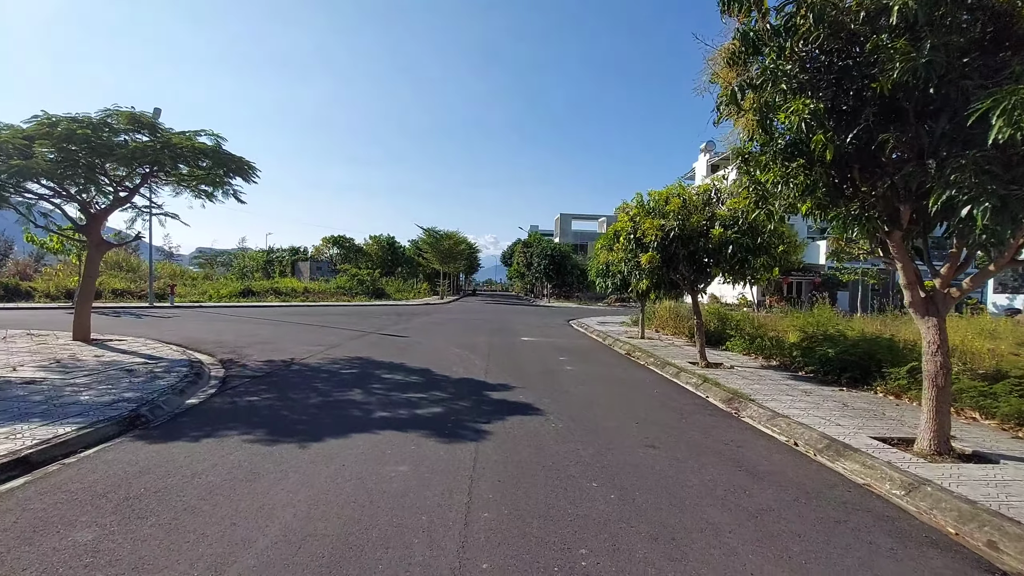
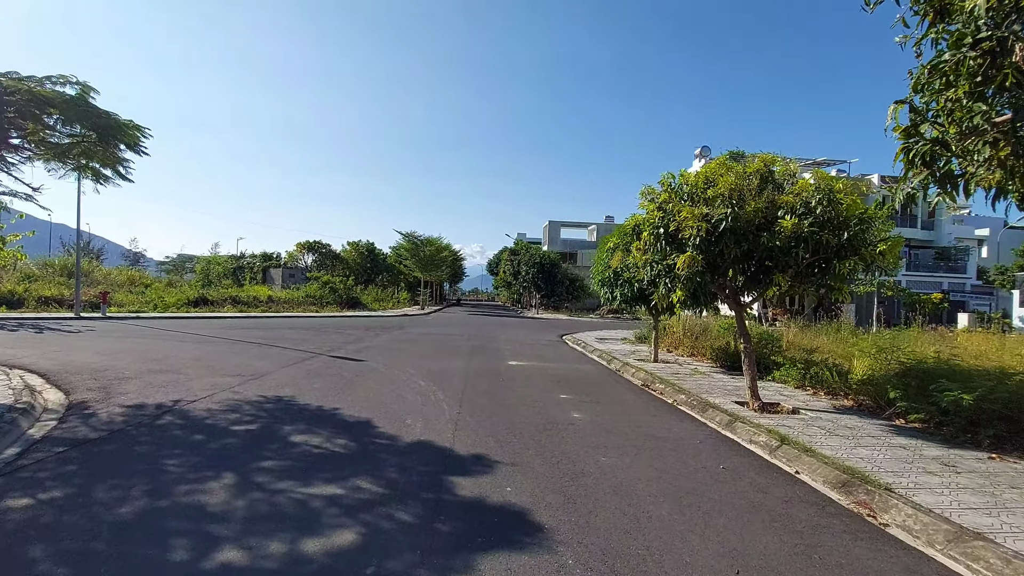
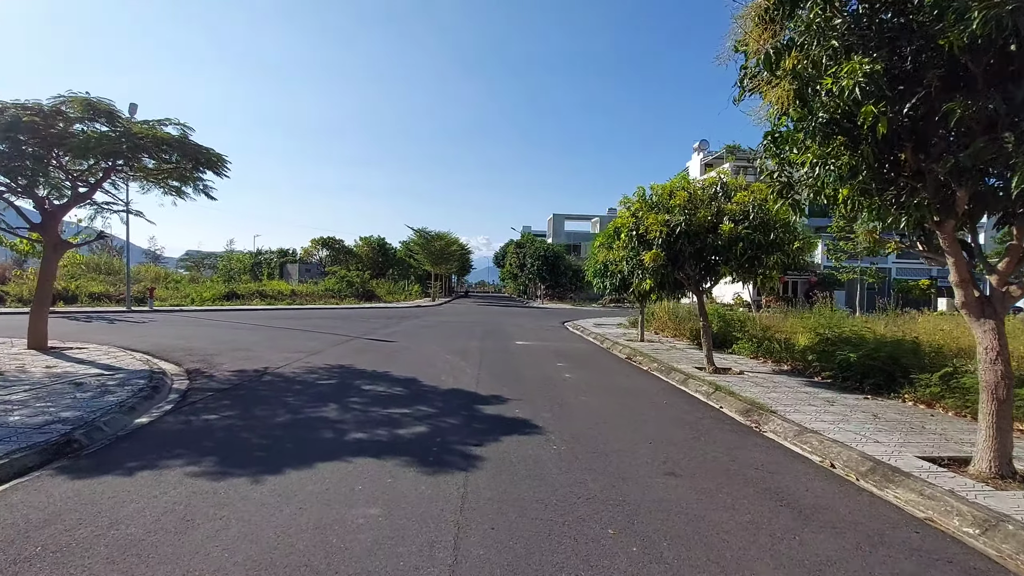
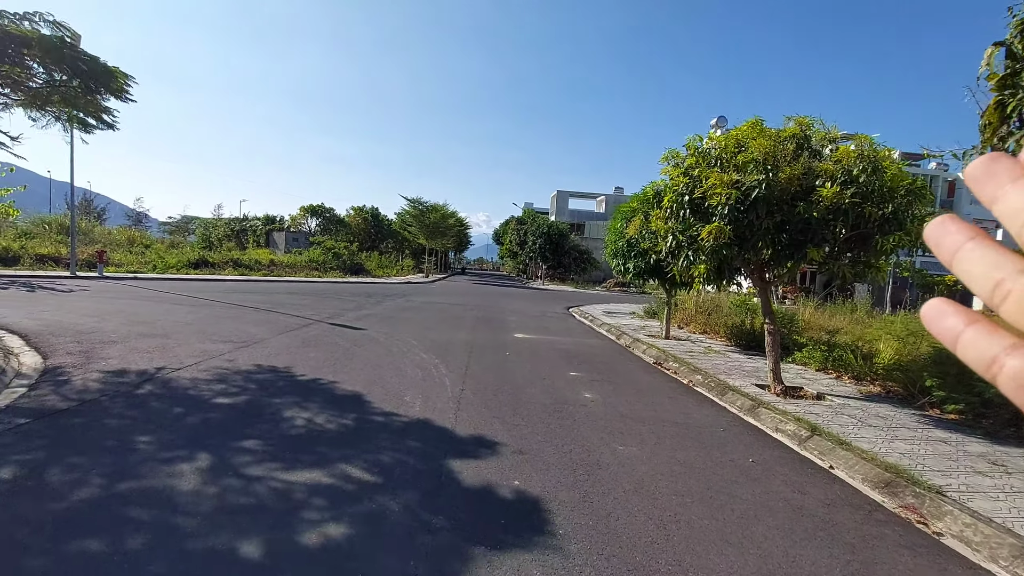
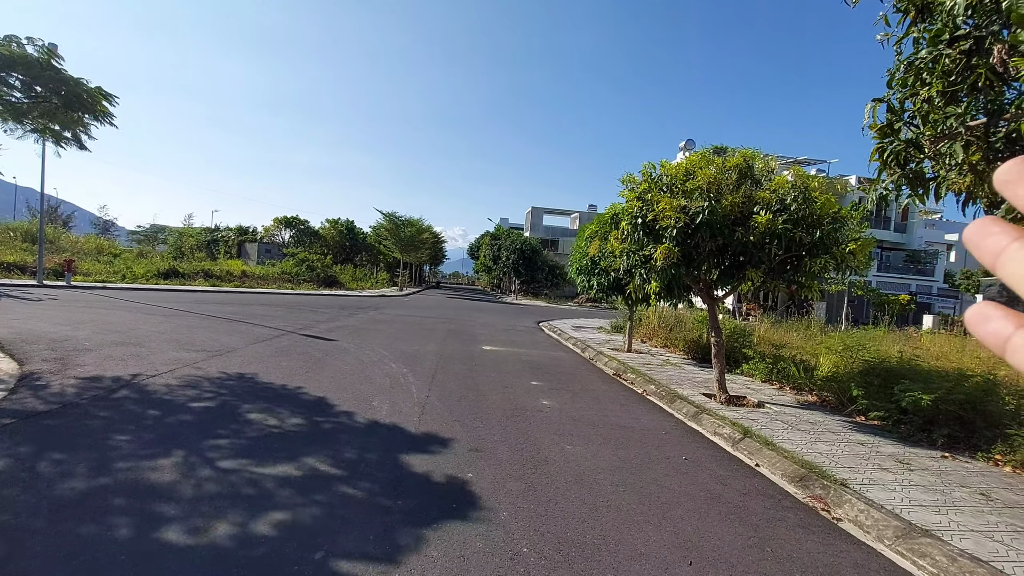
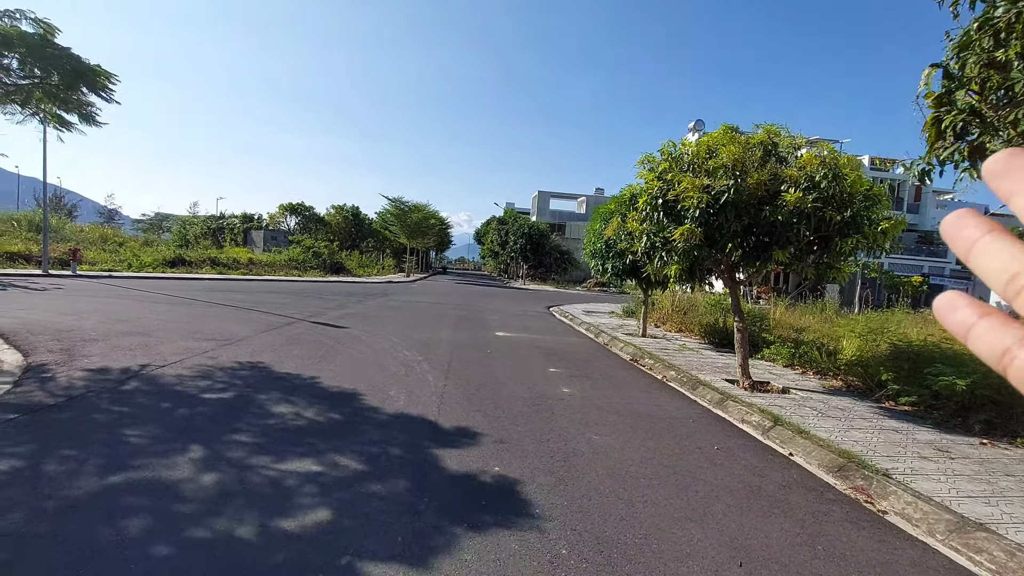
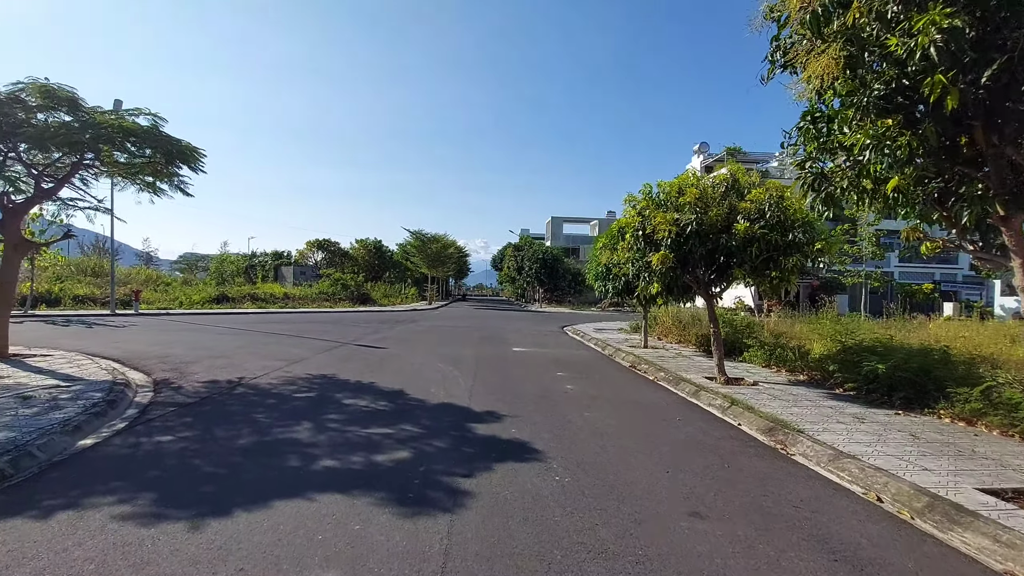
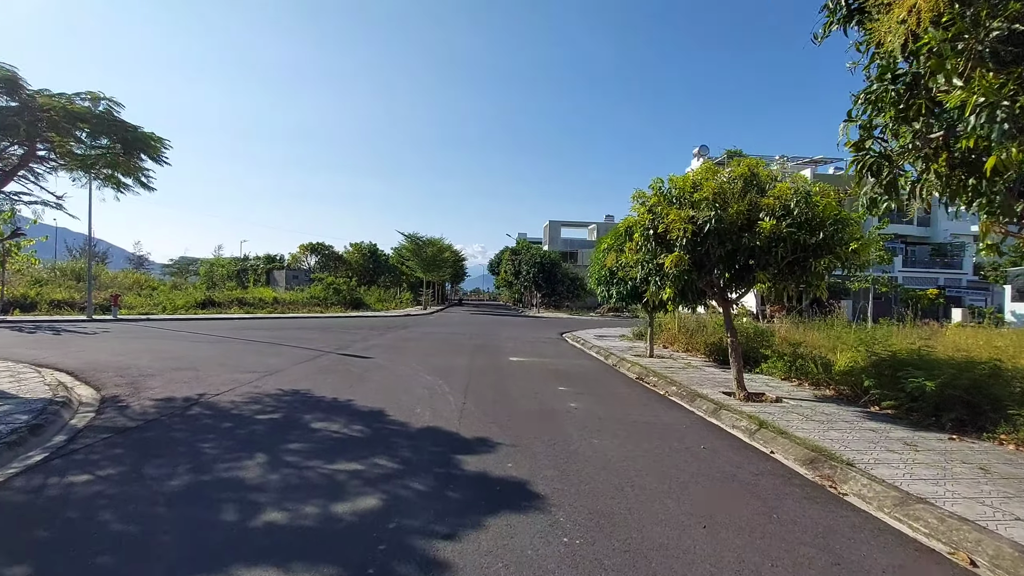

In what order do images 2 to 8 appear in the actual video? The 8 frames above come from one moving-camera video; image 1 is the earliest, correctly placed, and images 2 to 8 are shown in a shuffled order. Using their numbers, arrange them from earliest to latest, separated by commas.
3, 7, 8, 2, 5, 6, 4
